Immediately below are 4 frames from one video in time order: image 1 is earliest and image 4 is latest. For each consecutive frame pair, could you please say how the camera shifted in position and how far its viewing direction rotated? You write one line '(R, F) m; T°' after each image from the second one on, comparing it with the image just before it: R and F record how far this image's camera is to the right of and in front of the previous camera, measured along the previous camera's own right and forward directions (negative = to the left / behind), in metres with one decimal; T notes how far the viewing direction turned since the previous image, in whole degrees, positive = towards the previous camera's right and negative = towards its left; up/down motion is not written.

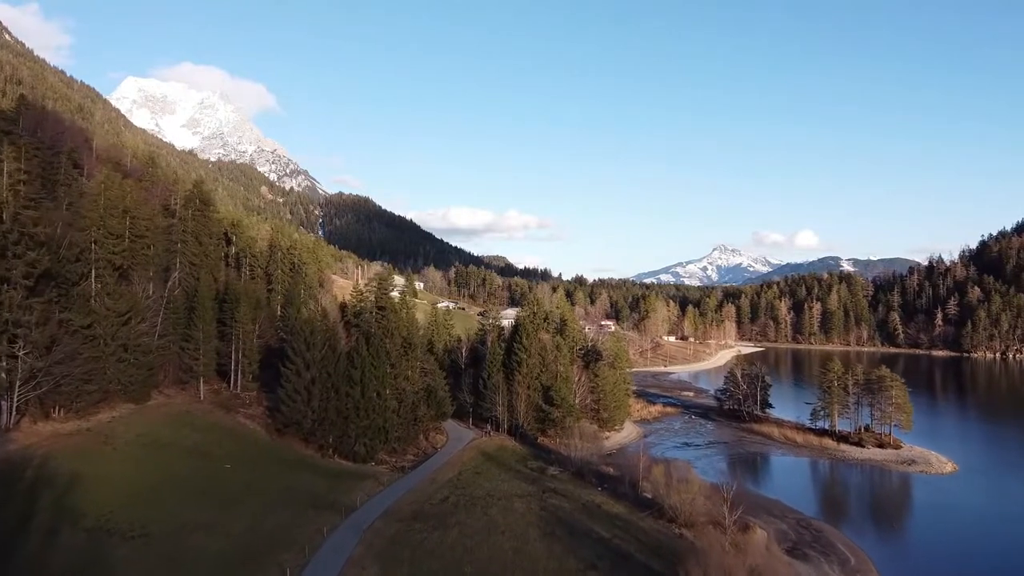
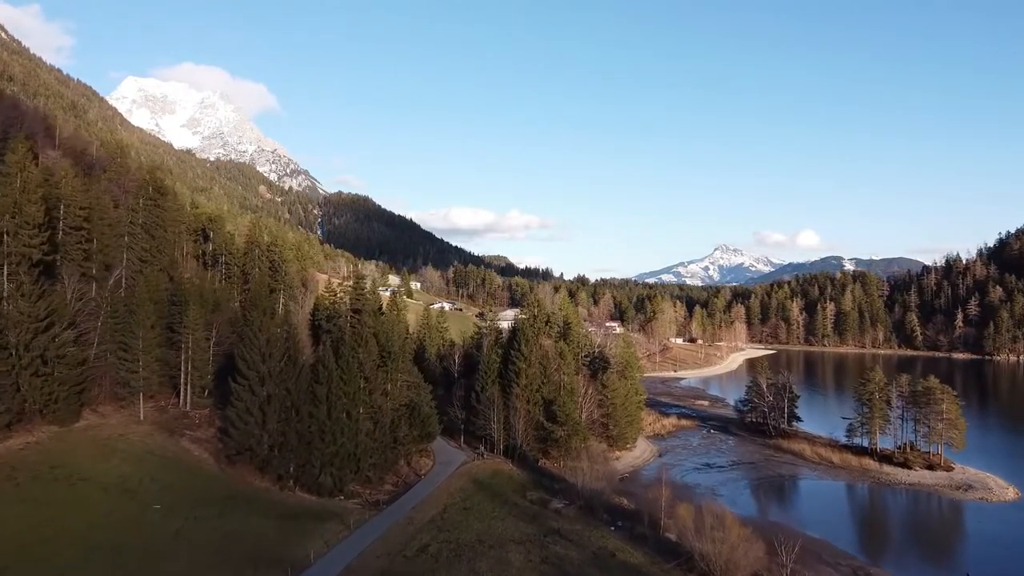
(+0.4, +8.8) m; 0°
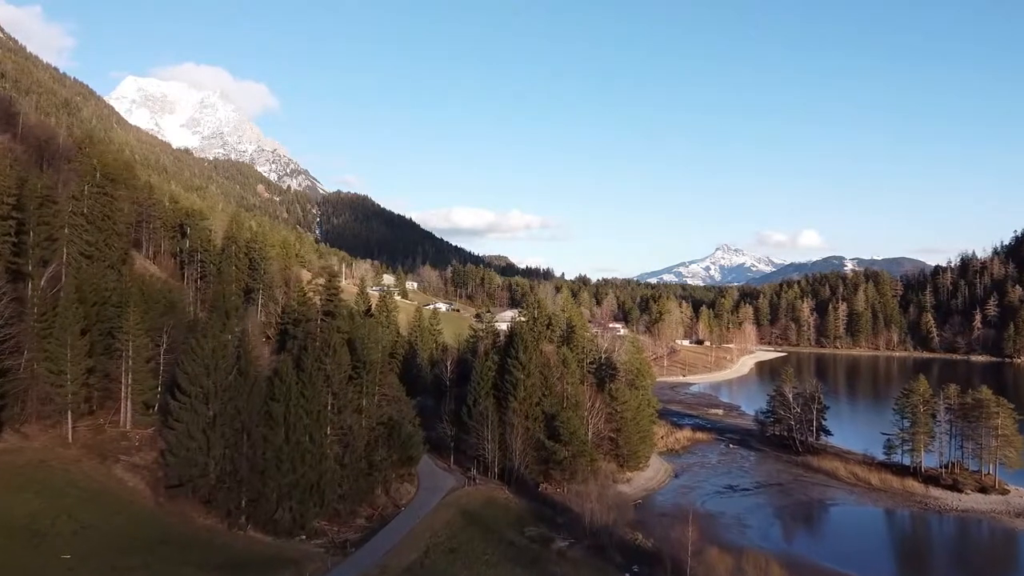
(+0.4, +7.5) m; 0°
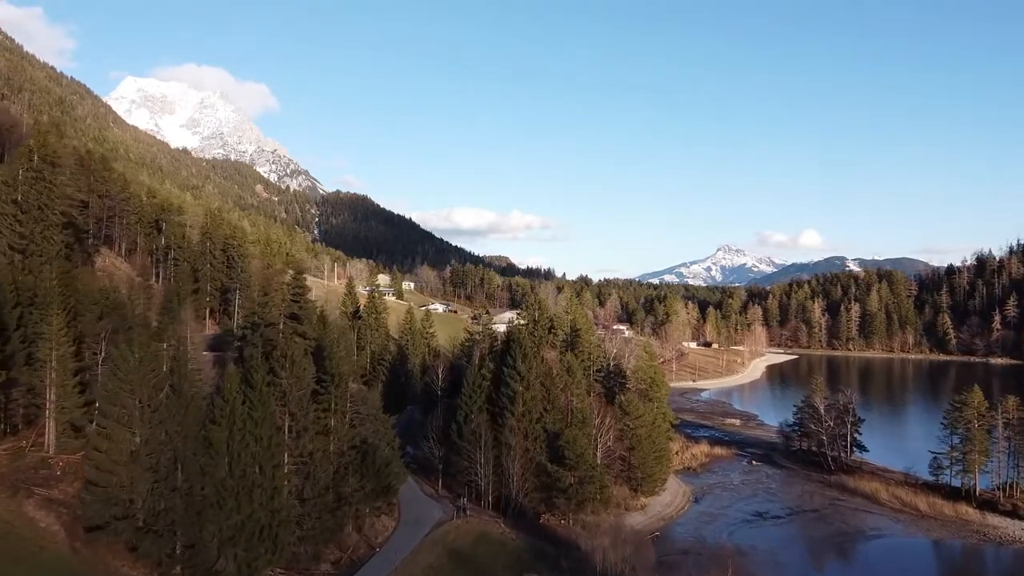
(+0.3, +7.0) m; 0°
